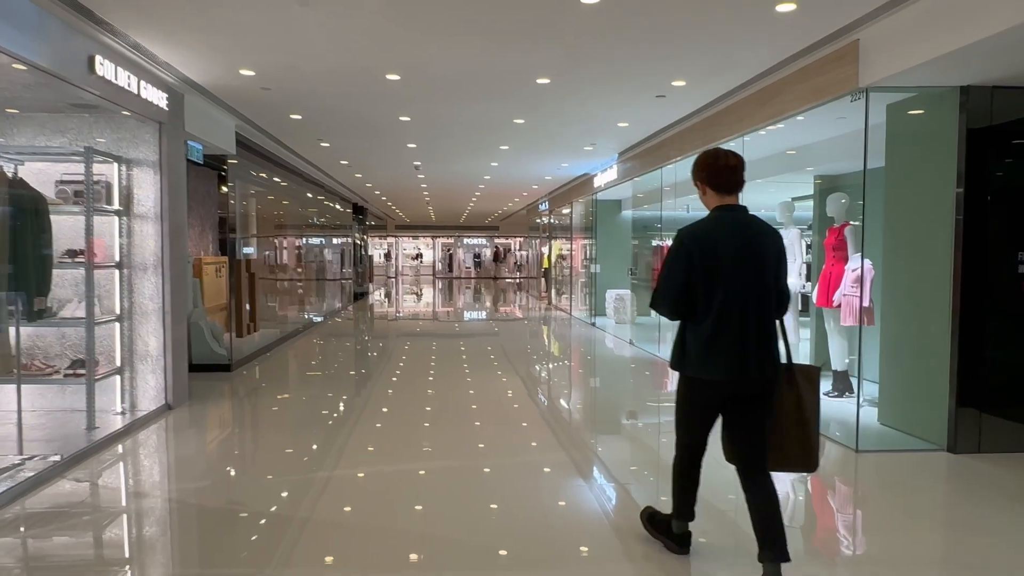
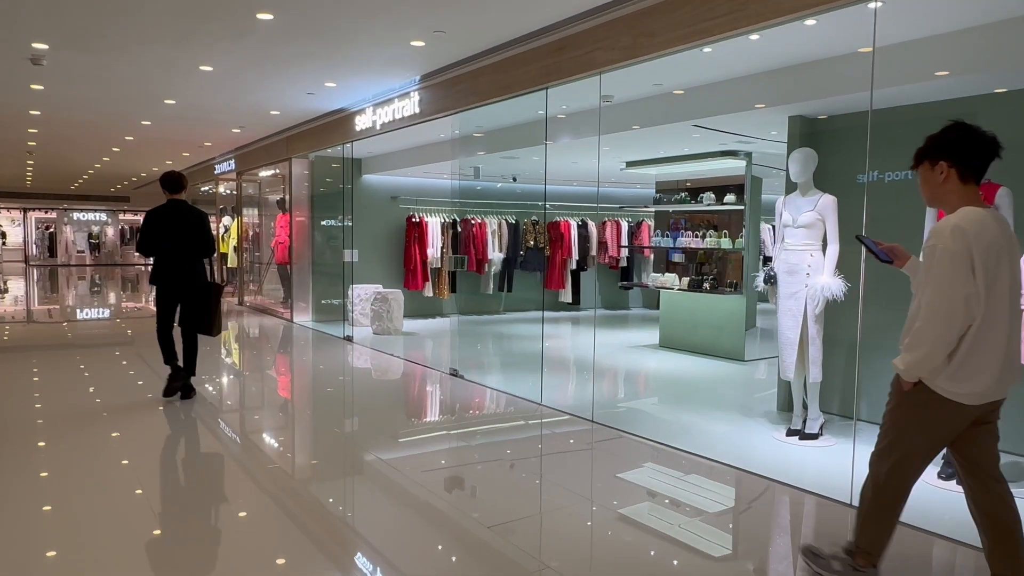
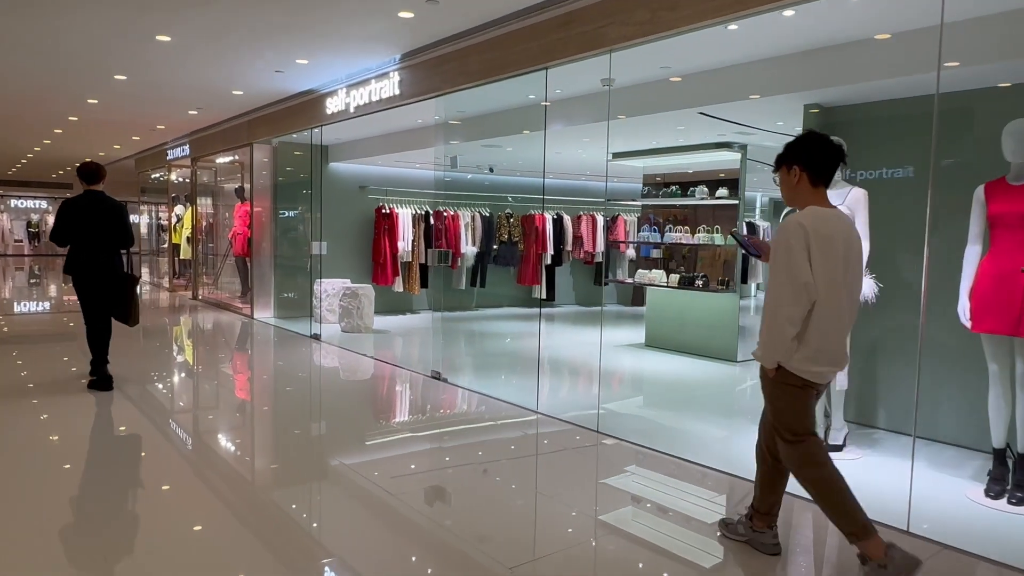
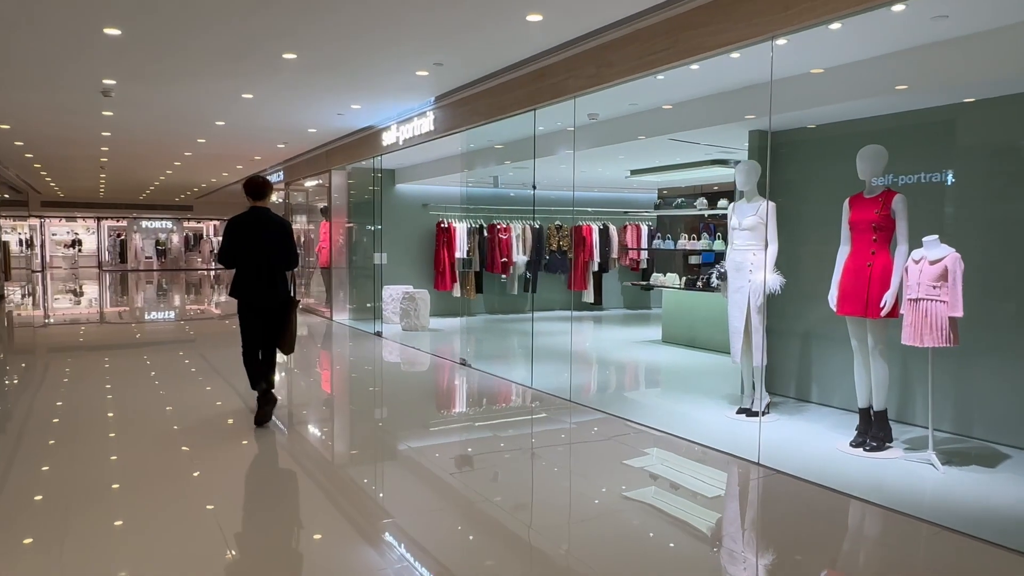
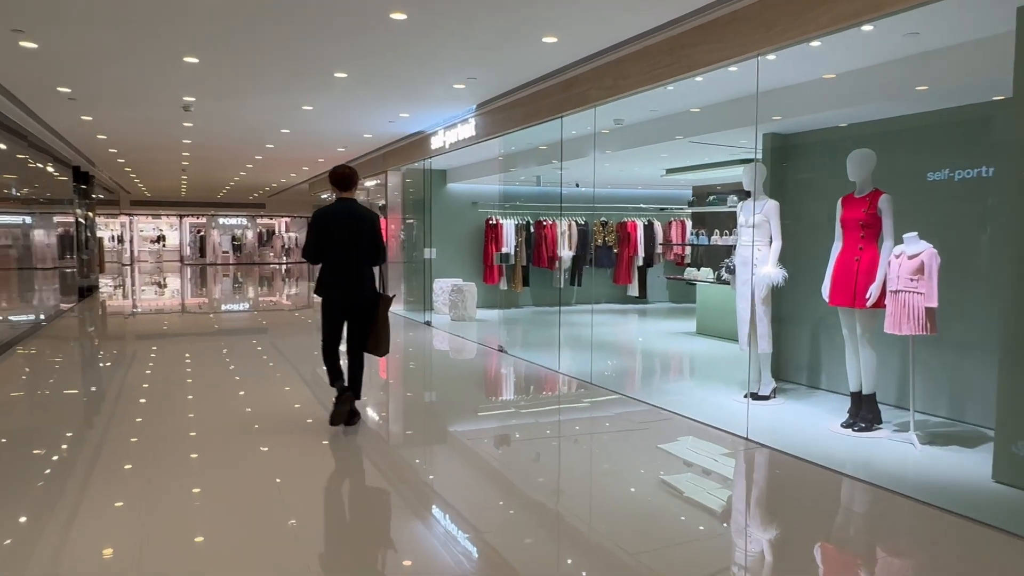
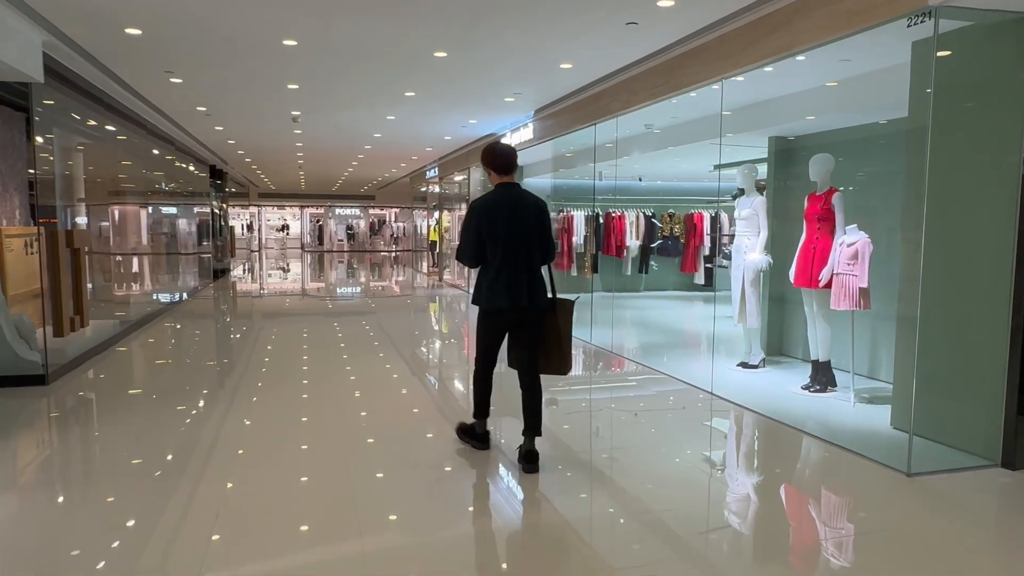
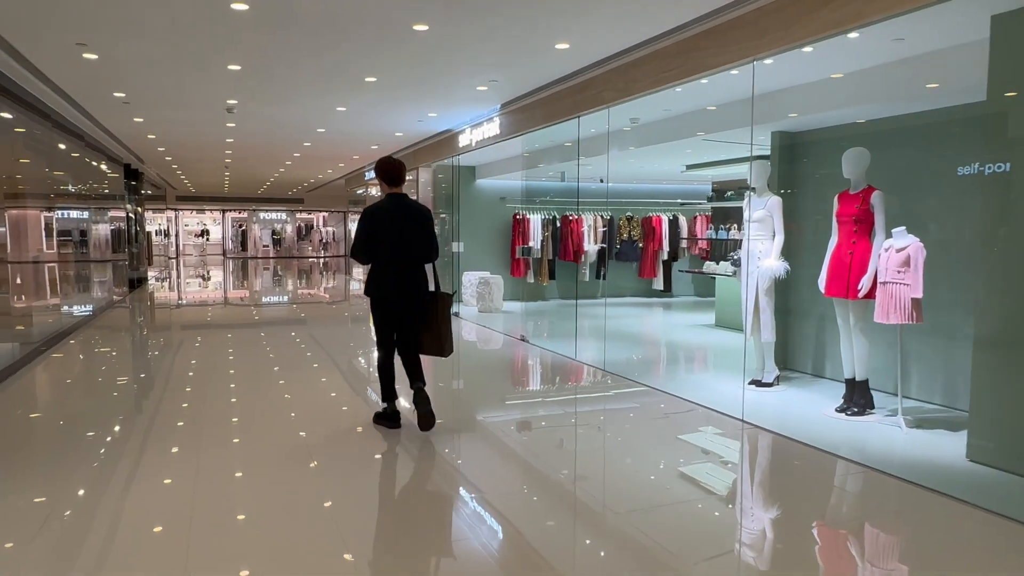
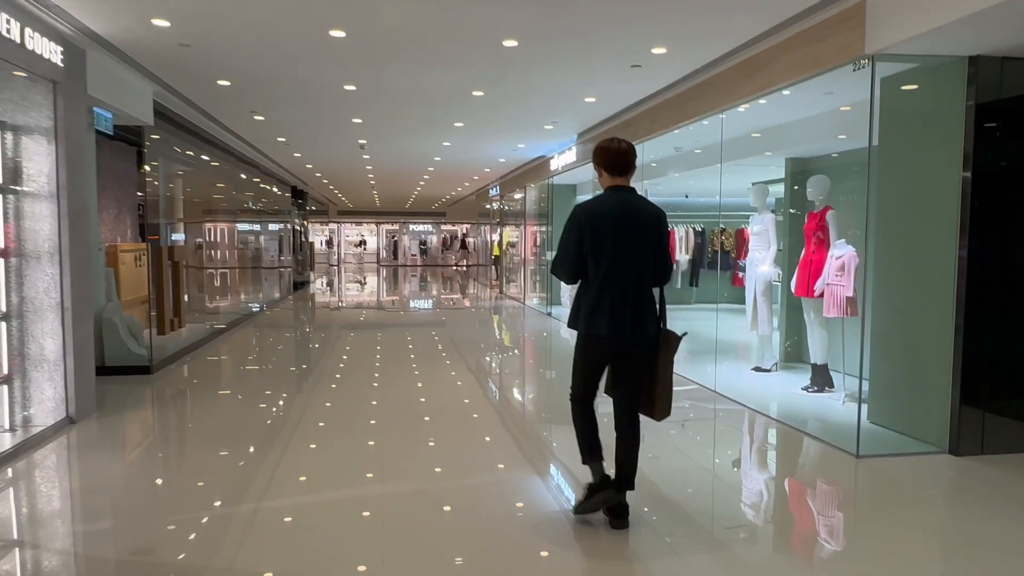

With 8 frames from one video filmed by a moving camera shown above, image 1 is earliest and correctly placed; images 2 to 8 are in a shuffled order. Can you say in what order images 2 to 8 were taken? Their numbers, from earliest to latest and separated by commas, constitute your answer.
8, 6, 7, 5, 4, 2, 3
